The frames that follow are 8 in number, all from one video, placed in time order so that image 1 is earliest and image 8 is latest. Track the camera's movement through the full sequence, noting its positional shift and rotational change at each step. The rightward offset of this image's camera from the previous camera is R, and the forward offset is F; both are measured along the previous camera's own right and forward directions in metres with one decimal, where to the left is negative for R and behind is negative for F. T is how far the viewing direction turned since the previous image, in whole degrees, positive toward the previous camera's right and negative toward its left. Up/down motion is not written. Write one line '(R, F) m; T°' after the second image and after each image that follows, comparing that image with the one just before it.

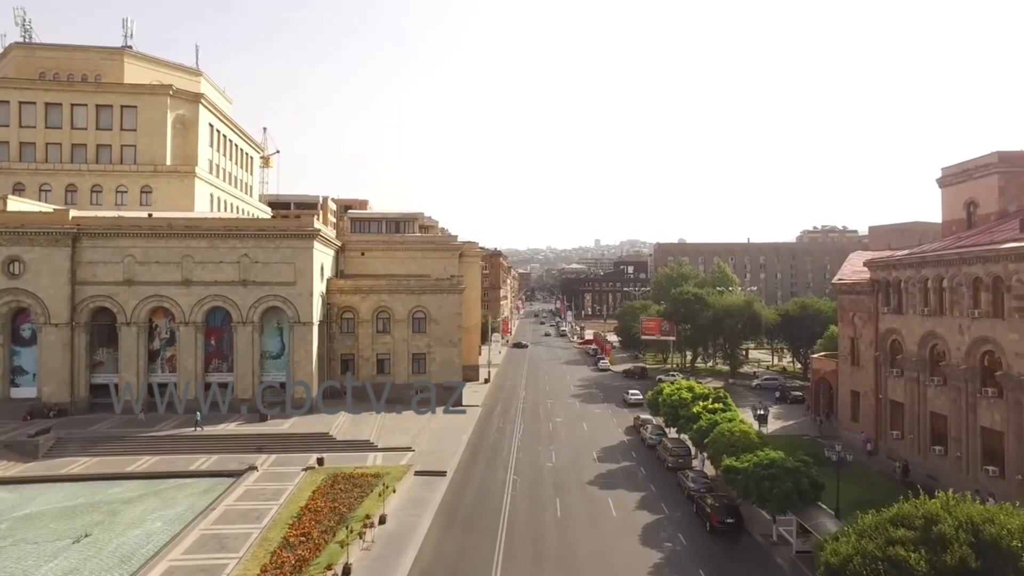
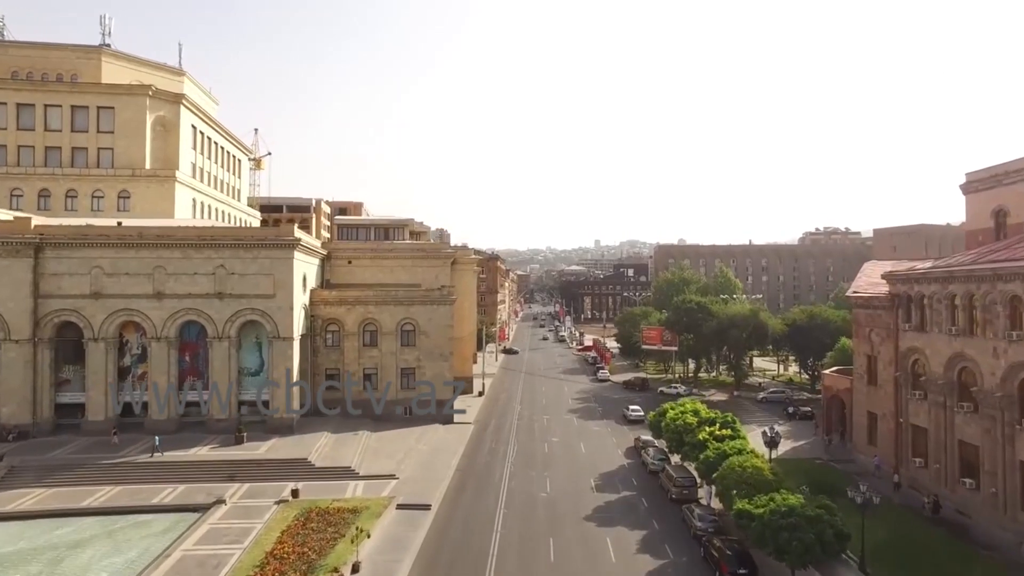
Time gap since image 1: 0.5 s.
(+0.3, +2.1) m; 0°
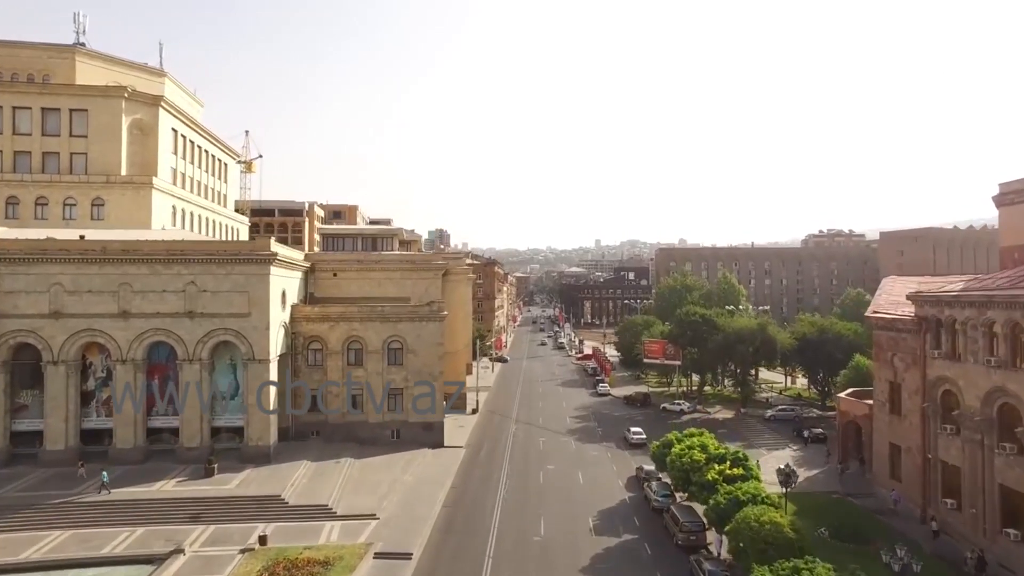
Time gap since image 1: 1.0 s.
(+0.3, +2.4) m; 0°
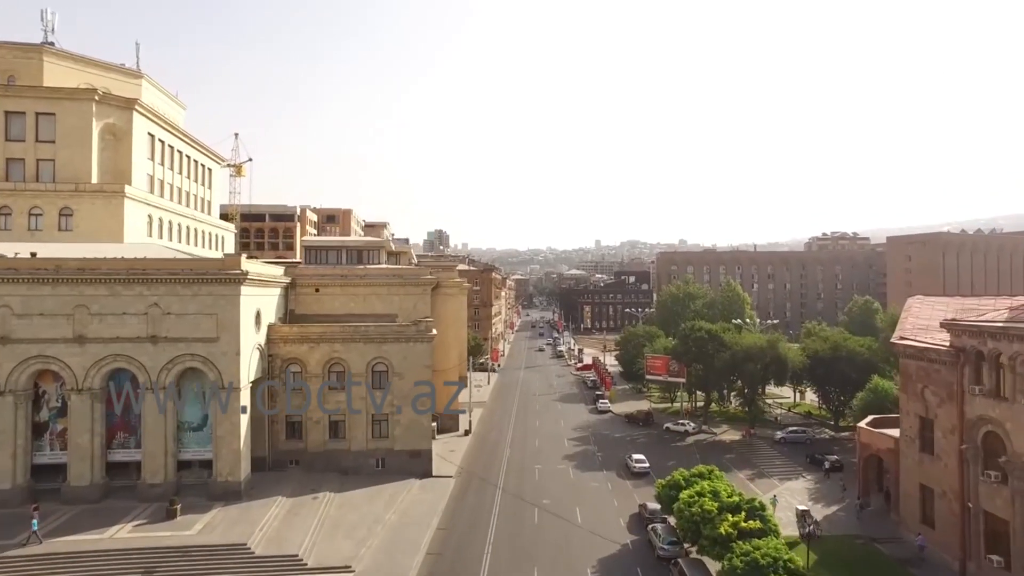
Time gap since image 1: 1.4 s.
(+0.3, +2.6) m; 0°
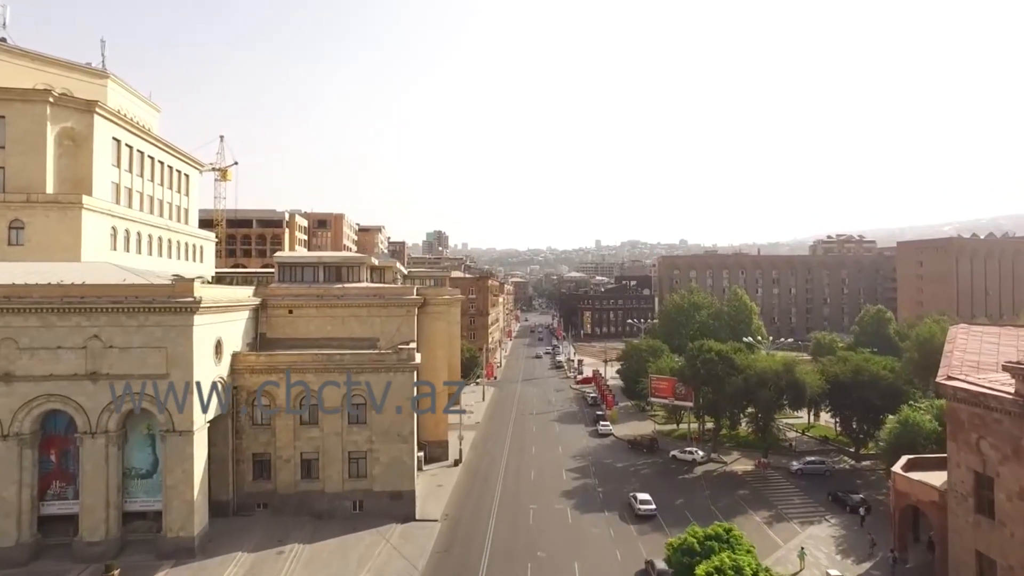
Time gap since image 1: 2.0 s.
(+0.3, +3.5) m; 0°
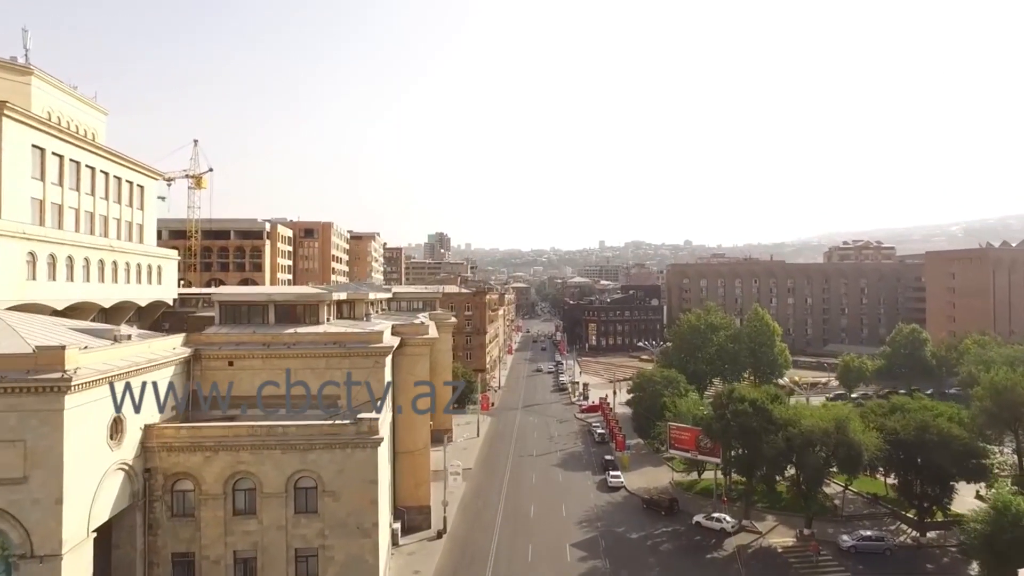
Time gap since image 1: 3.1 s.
(+0.4, +6.8) m; 0°
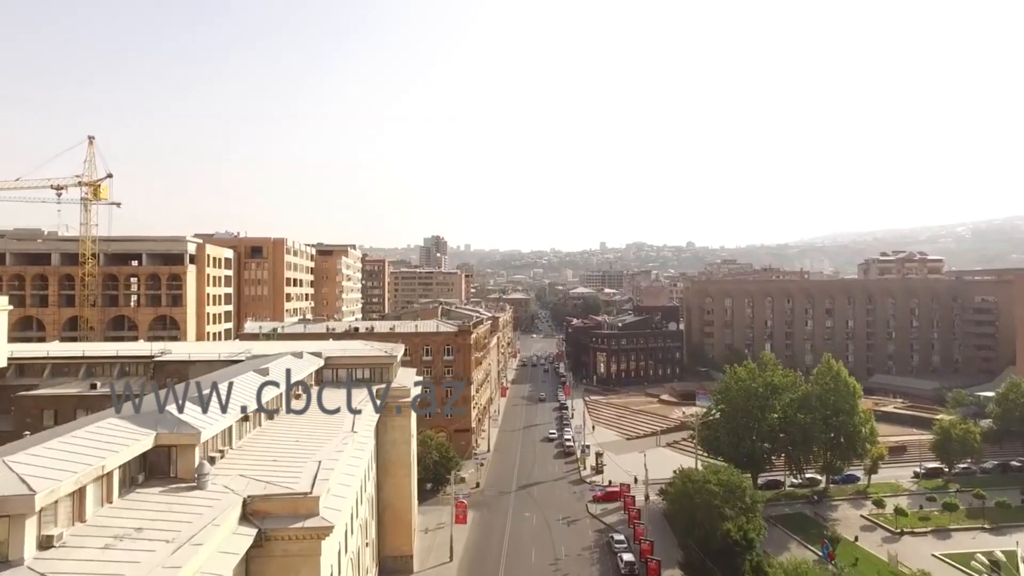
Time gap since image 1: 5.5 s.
(+0.6, +17.8) m; 0°
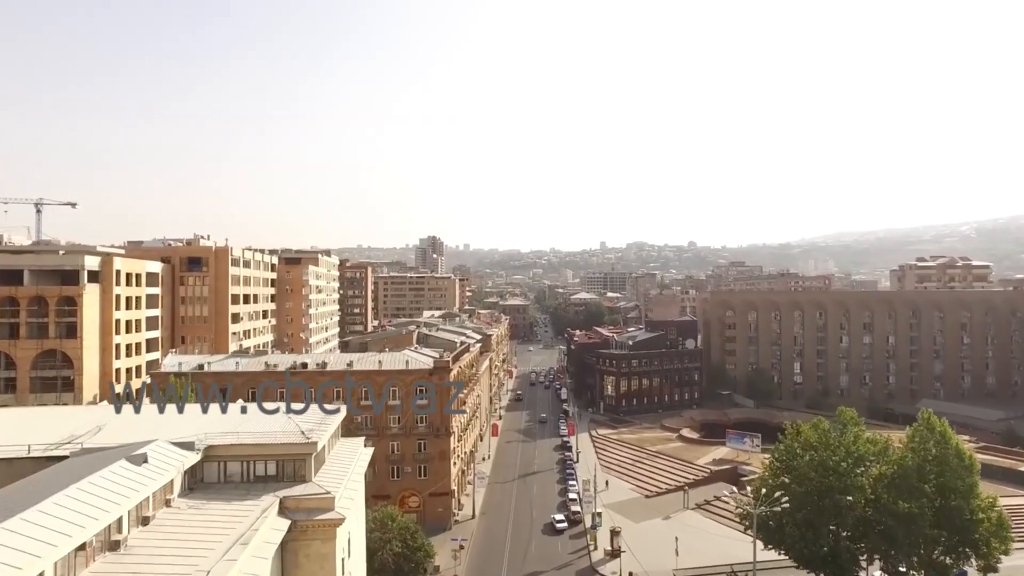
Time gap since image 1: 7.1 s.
(+0.6, +14.1) m; 0°
